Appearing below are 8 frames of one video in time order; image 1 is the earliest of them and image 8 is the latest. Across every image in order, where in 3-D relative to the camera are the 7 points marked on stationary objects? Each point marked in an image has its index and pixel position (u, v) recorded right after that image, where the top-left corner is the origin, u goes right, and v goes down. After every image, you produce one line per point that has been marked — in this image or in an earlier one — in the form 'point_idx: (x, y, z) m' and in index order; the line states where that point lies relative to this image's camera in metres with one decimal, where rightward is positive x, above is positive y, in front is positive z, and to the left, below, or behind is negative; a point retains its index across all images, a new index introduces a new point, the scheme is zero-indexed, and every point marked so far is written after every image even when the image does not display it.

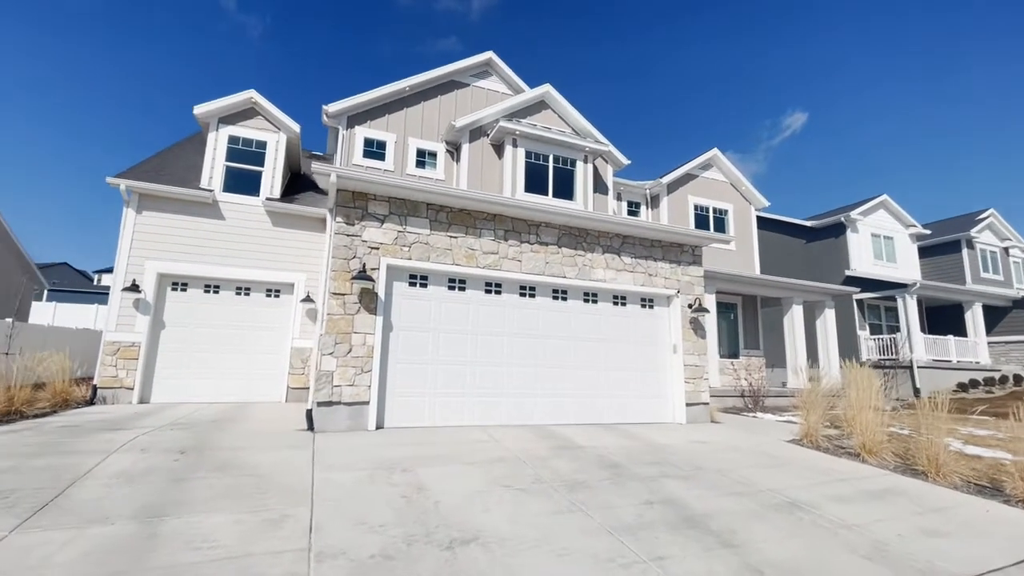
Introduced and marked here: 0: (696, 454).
0: (+2.6, -2.4, +6.7) m
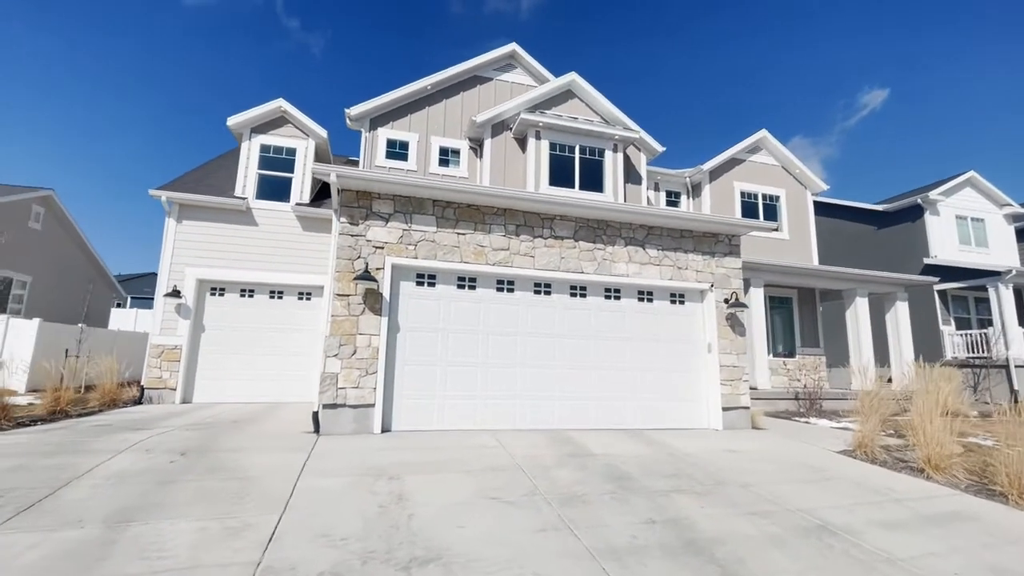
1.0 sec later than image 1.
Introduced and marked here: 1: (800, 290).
0: (+2.7, -2.3, +6.1) m
1: (+8.4, -0.1, +14.0) m
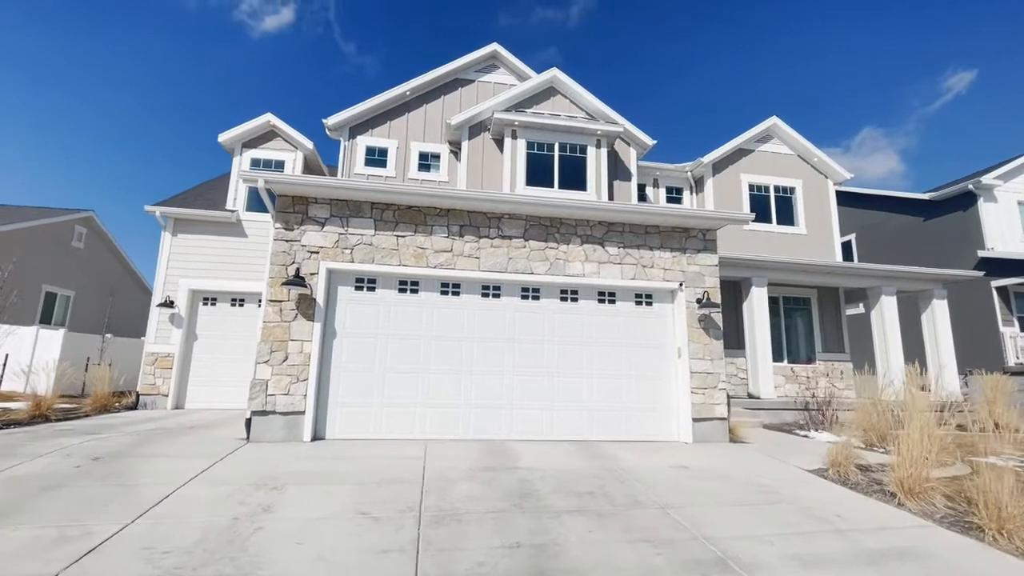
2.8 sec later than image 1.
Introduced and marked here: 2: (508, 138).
0: (+1.7, -2.2, +5.4) m
1: (+8.2, -0.1, +12.7) m
2: (-0.1, +3.4, +10.9) m
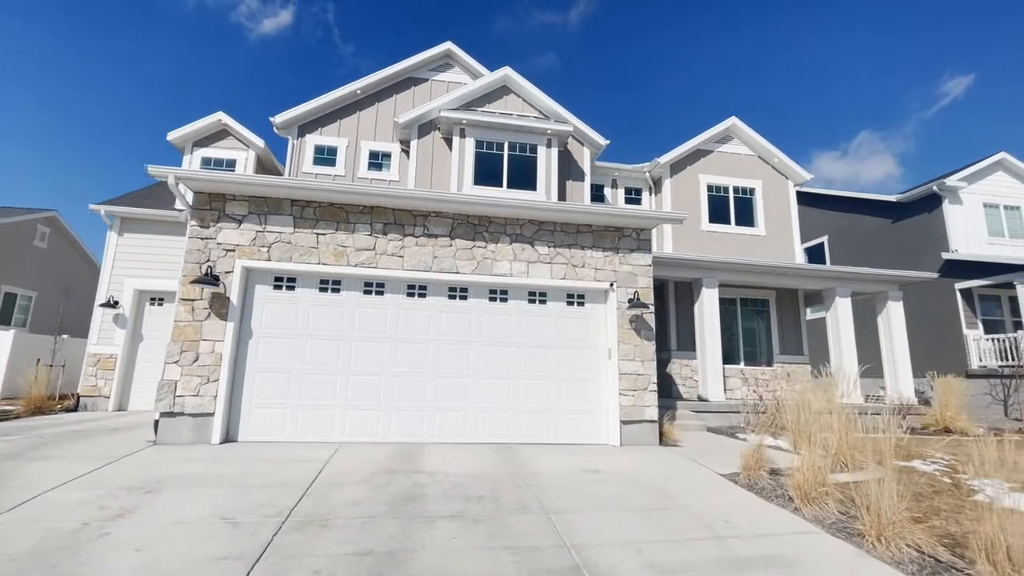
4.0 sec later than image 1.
0: (+0.5, -2.2, +5.3) m
1: (+7.1, -0.1, +12.6) m
2: (-1.3, +3.4, +10.8) m
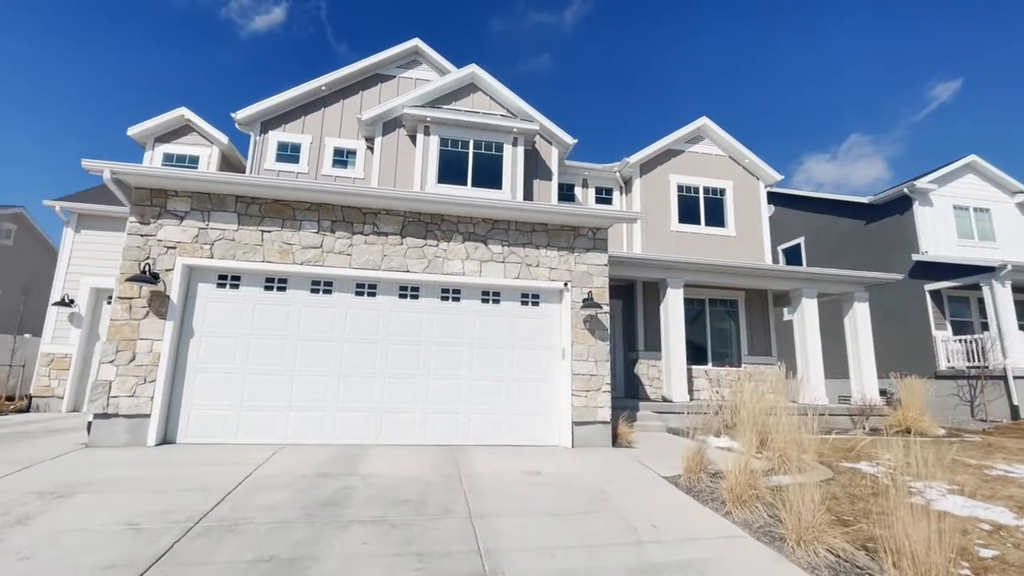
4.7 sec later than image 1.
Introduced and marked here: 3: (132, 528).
0: (-0.2, -2.2, +5.2) m
1: (+6.2, -0.1, +12.6) m
2: (-2.0, +3.4, +10.6) m
3: (-3.1, -2.0, +3.9) m
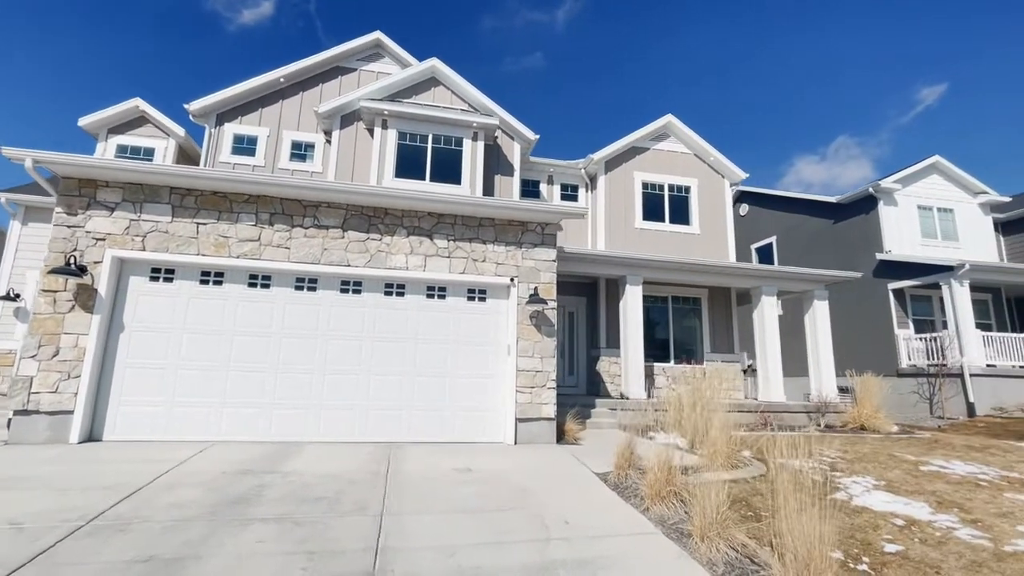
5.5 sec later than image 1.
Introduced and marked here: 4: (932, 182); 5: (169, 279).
0: (-1.0, -2.1, +5.1) m
1: (+5.3, -0.1, +12.6) m
2: (-2.9, +3.5, +10.5) m
3: (-3.9, -1.9, +3.7) m
4: (+13.8, +3.5, +15.6) m
5: (-4.9, +0.1, +6.7) m
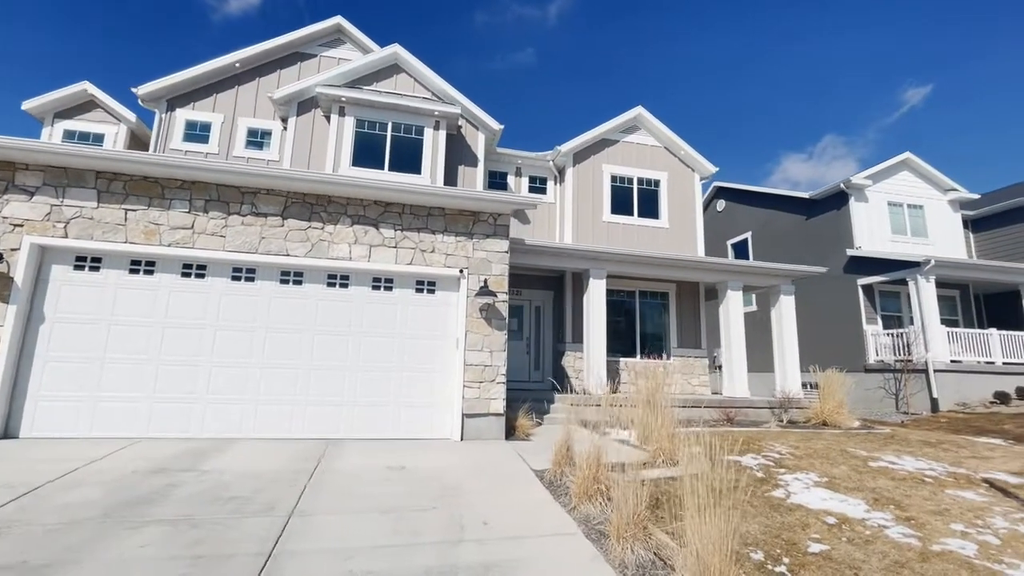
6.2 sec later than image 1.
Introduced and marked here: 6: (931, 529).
0: (-1.8, -2.0, +4.8) m
1: (+4.4, +0.1, +12.5) m
2: (-3.8, +3.7, +10.2) m
3: (-4.6, -1.8, +3.5) m
4: (+12.8, +3.6, +15.6) m
5: (-5.6, +0.3, +6.4) m
6: (+3.6, -2.1, +4.1) m
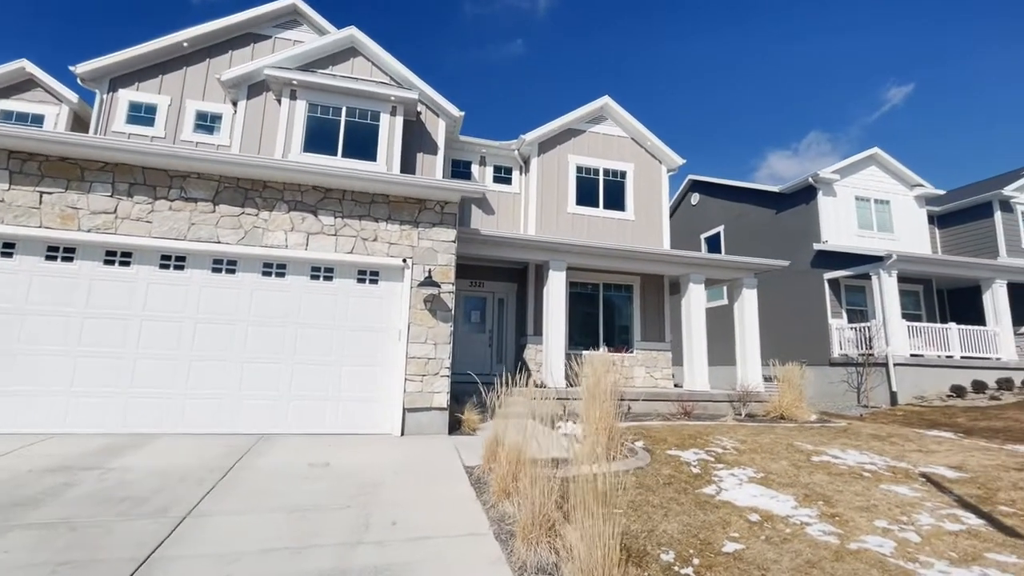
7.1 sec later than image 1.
0: (-2.5, -1.9, +4.6) m
1: (+3.5, +0.2, +12.4) m
2: (-4.6, +3.9, +9.8) m
3: (-5.3, -1.7, +3.1) m
4: (+11.8, +3.8, +15.7) m
5: (-6.4, +0.4, +6.0) m
6: (+2.9, -2.0, +4.0) m
